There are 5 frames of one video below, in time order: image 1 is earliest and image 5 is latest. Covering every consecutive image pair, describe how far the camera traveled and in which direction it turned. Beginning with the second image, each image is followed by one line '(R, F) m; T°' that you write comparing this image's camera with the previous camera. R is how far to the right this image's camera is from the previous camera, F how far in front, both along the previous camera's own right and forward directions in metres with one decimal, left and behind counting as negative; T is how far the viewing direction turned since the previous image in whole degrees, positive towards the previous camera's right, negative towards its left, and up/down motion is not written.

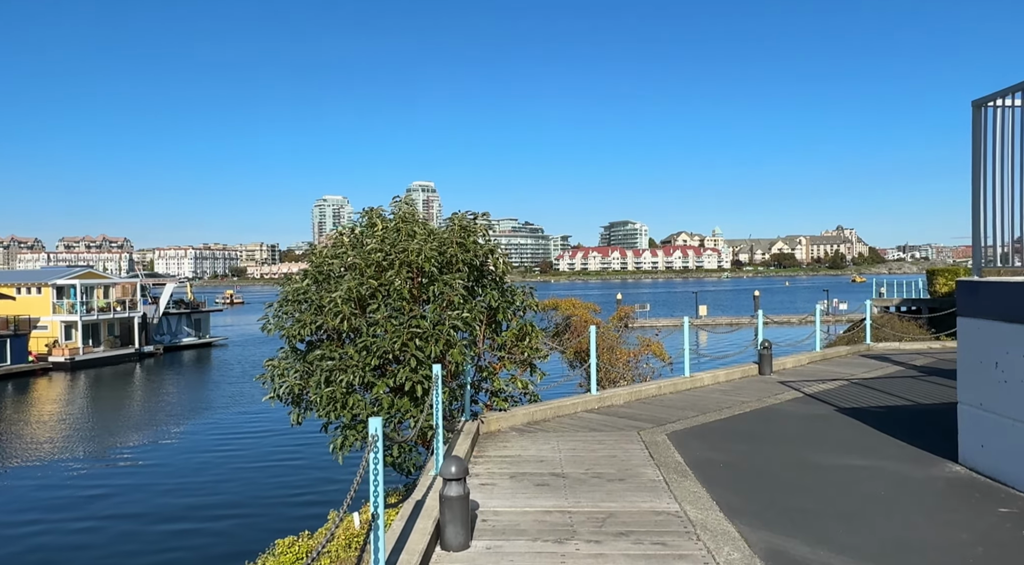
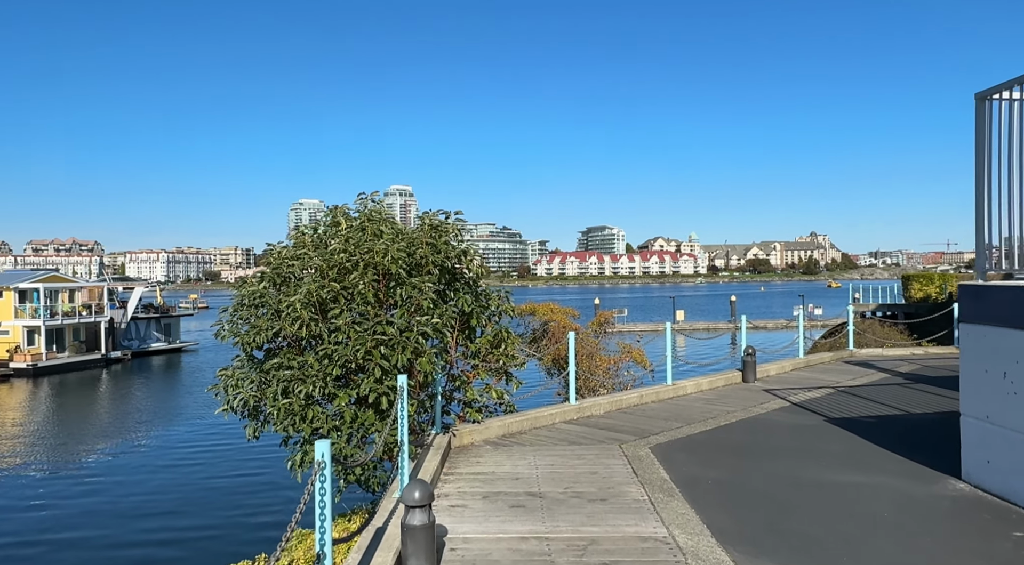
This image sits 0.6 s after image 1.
(0.0, +0.6) m; +2°
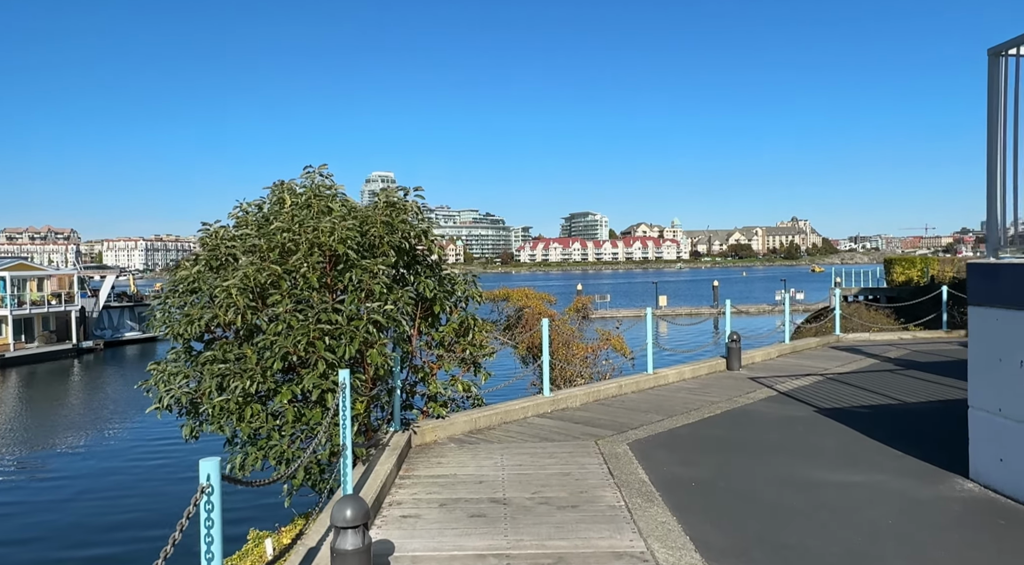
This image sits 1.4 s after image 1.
(+0.2, +0.8) m; +1°
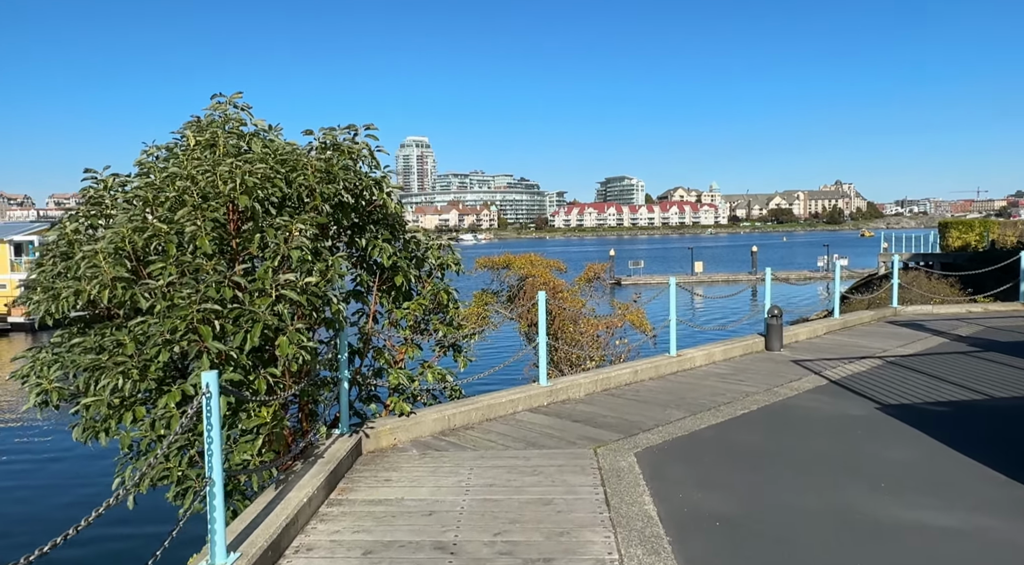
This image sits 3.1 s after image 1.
(+0.5, +1.8) m; -3°
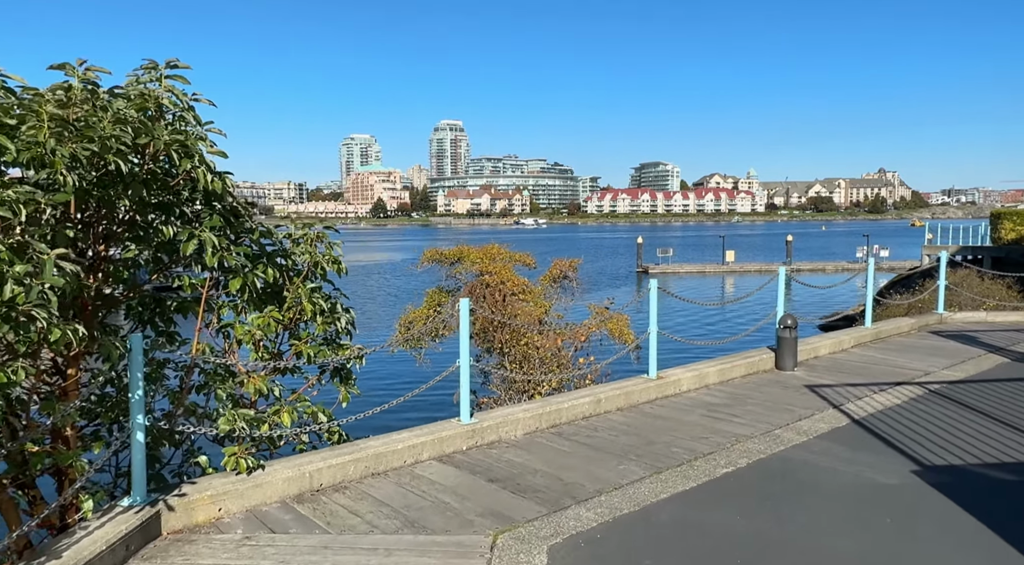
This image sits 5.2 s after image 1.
(+1.0, +2.1) m; -2°
